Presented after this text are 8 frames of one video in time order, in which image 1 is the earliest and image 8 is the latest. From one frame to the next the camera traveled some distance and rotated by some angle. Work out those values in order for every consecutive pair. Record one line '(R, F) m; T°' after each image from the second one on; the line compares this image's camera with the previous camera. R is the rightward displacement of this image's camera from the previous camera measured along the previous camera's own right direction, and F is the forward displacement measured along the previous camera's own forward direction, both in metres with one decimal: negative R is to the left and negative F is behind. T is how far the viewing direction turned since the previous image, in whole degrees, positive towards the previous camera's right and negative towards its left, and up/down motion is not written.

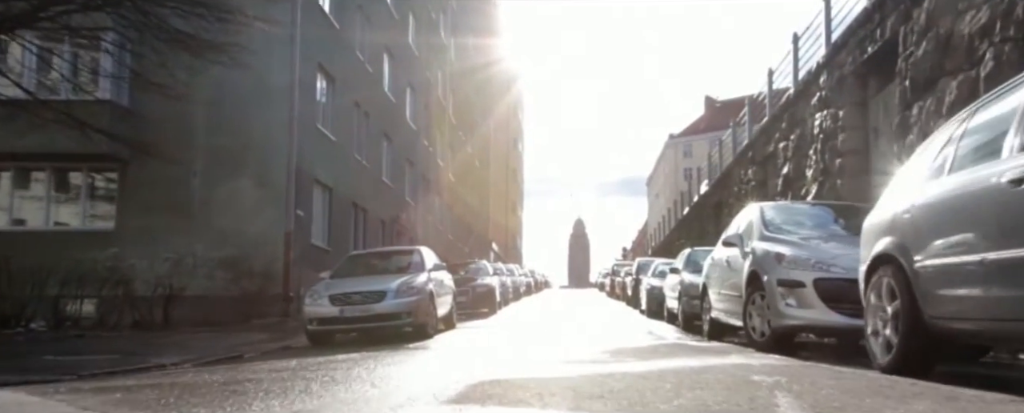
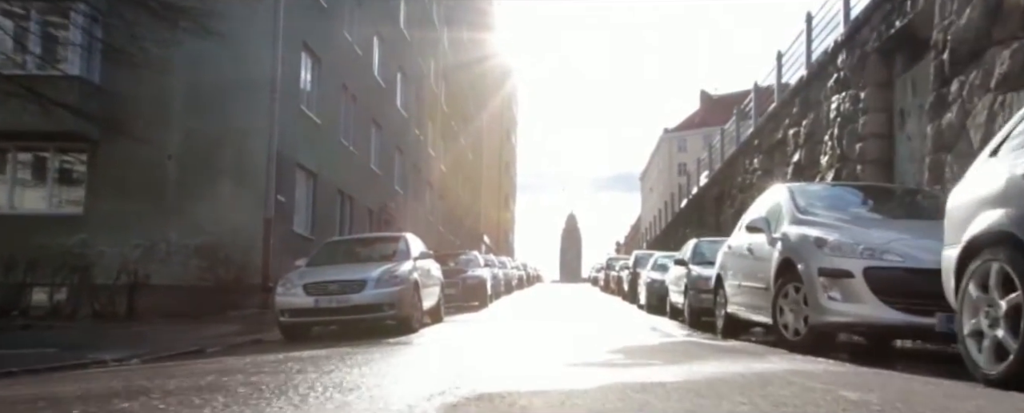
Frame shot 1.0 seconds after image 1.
(0.0, +1.1) m; 0°
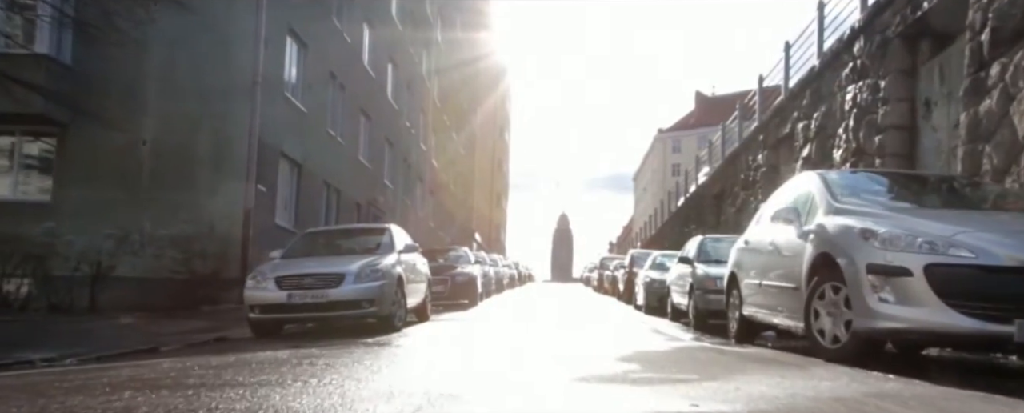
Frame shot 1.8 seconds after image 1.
(0.0, +0.9) m; +1°
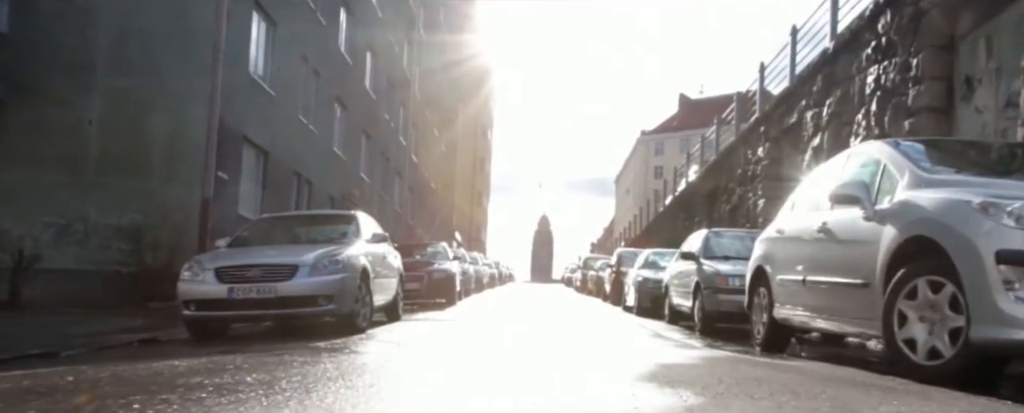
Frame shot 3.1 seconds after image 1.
(0.0, +1.5) m; +1°
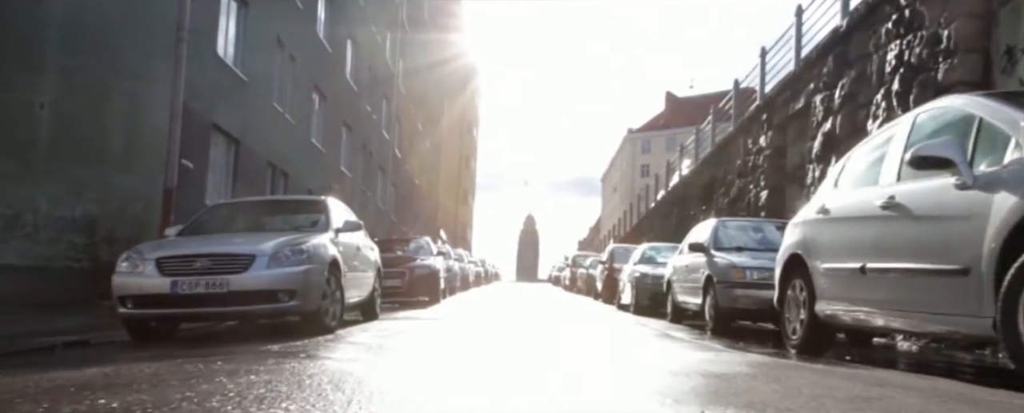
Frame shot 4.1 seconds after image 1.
(0.0, +1.2) m; +1°
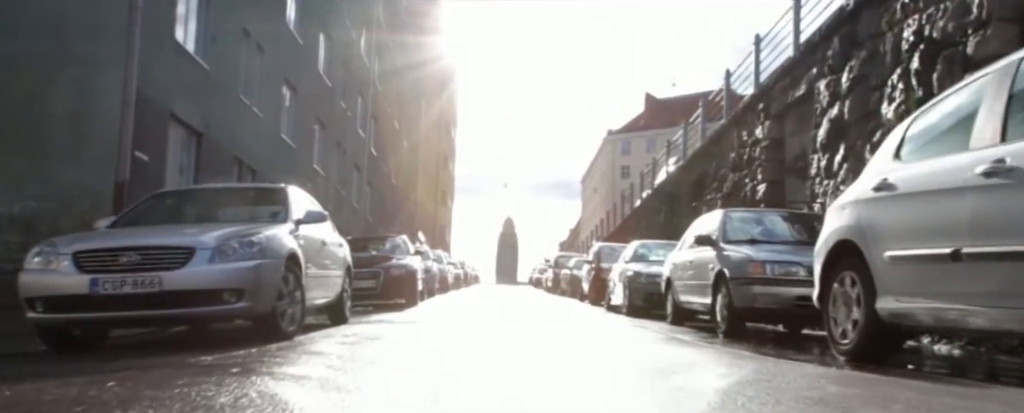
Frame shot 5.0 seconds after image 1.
(-0.1, +1.1) m; +1°
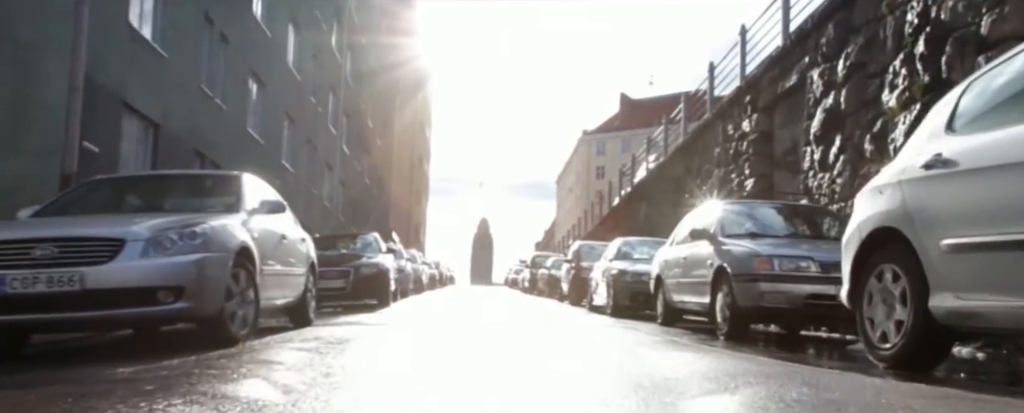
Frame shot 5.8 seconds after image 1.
(0.0, +0.8) m; +2°
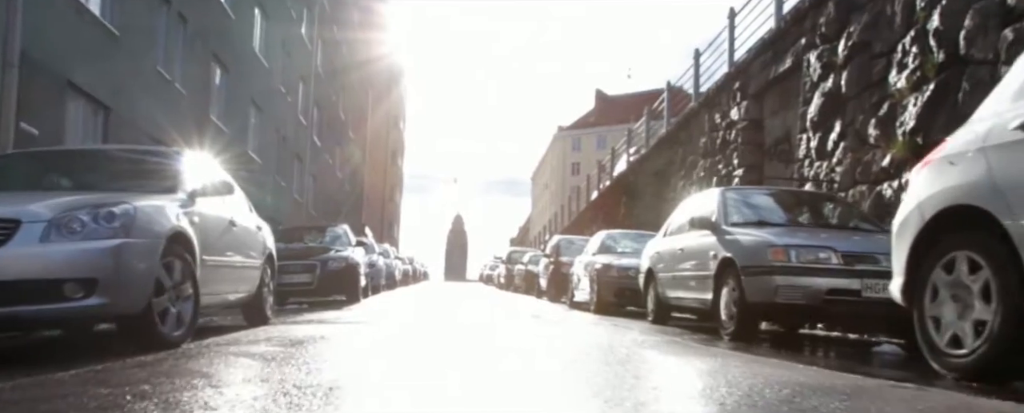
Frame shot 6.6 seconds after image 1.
(-0.1, +0.9) m; +2°
